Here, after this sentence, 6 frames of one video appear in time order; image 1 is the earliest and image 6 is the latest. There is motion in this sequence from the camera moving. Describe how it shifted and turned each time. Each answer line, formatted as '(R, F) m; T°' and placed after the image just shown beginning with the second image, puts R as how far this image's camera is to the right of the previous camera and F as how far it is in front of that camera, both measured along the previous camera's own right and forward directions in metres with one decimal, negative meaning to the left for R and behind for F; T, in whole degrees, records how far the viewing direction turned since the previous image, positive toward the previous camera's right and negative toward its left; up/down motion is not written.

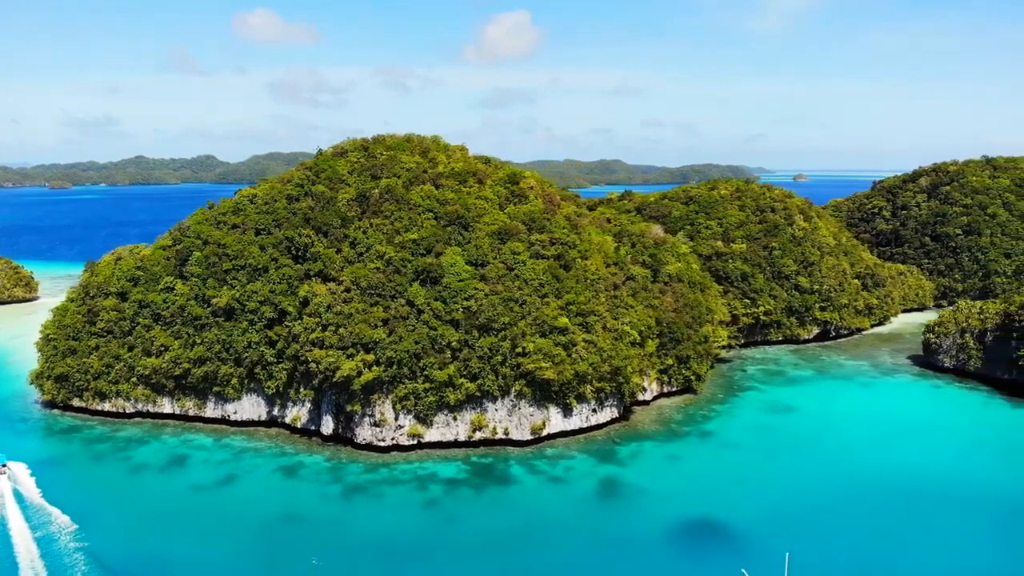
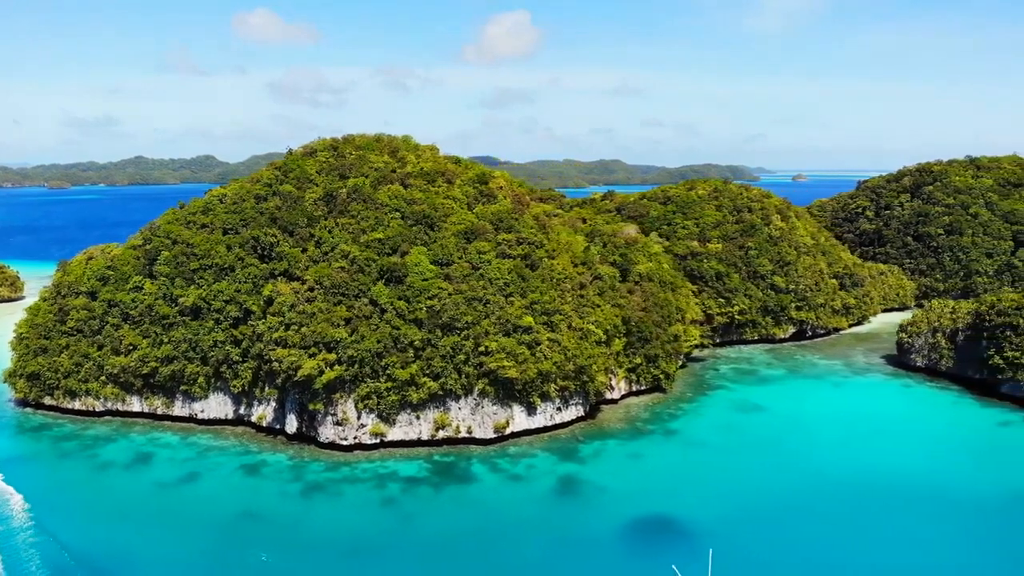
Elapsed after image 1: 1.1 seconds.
(+2.0, -0.1) m; 0°
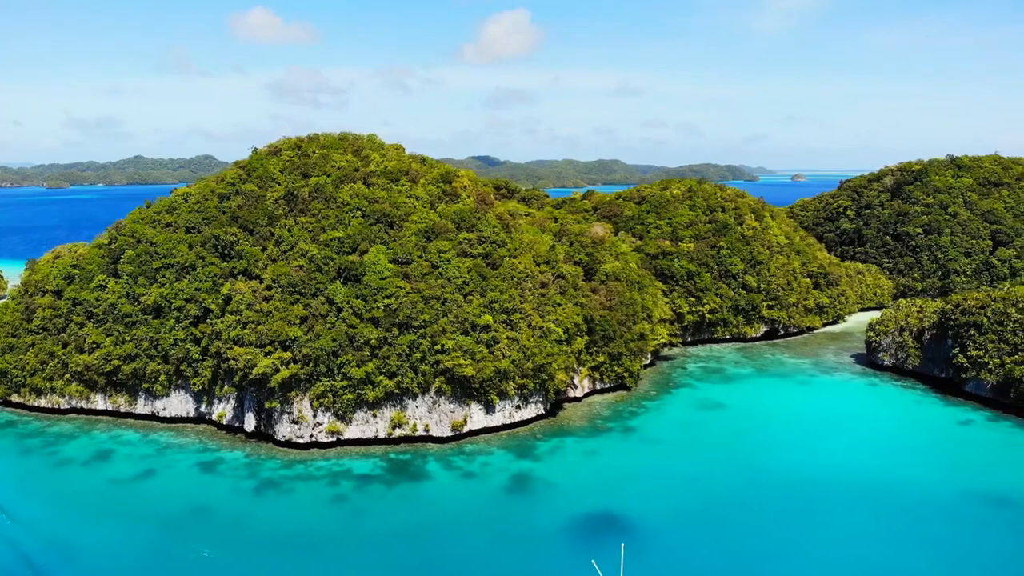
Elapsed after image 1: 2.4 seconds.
(+2.4, -0.1) m; 0°
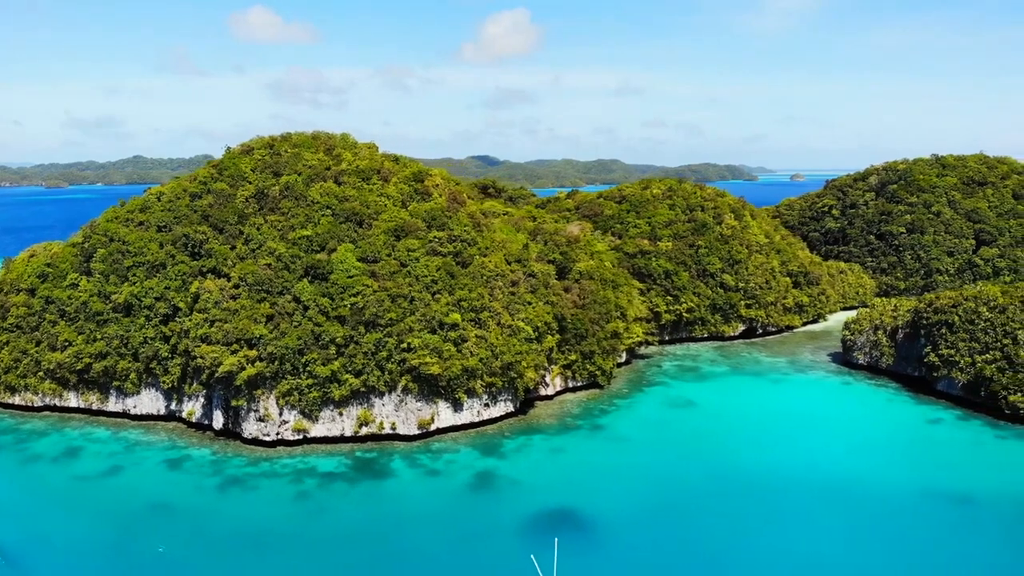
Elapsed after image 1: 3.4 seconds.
(+1.8, -0.1) m; 0°
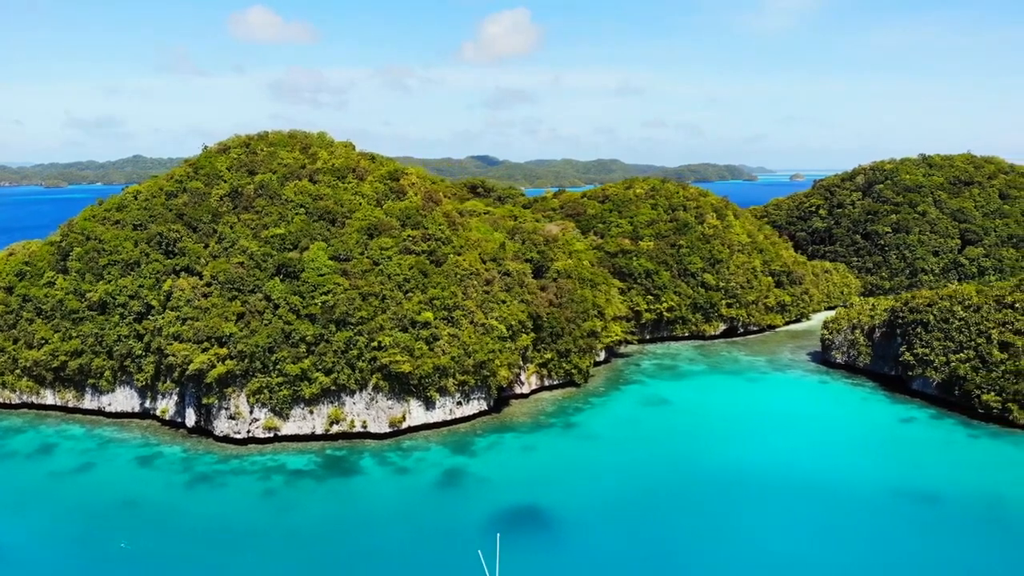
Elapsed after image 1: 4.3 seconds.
(+1.6, -0.1) m; 0°
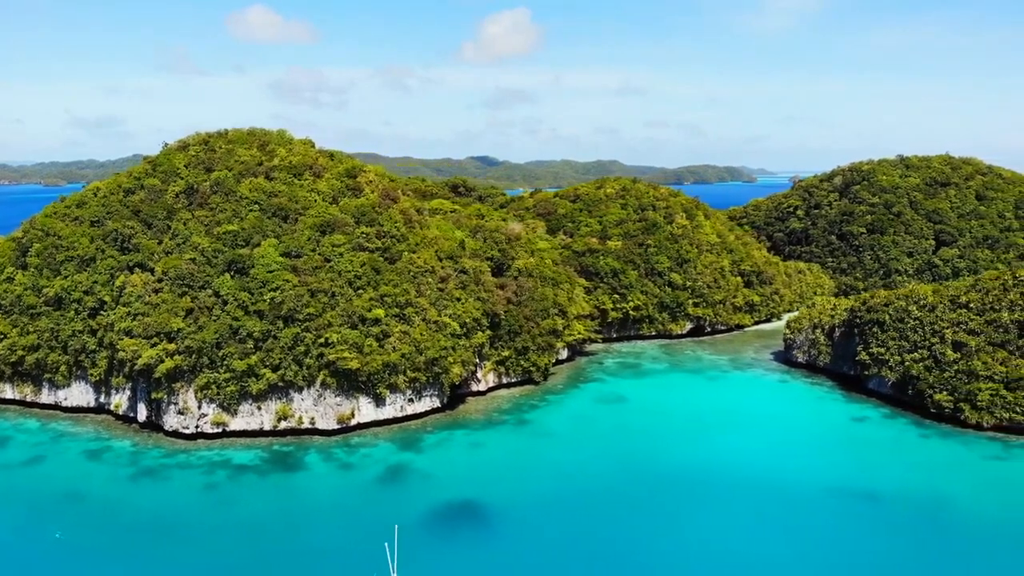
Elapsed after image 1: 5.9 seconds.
(+2.8, -0.2) m; 0°
